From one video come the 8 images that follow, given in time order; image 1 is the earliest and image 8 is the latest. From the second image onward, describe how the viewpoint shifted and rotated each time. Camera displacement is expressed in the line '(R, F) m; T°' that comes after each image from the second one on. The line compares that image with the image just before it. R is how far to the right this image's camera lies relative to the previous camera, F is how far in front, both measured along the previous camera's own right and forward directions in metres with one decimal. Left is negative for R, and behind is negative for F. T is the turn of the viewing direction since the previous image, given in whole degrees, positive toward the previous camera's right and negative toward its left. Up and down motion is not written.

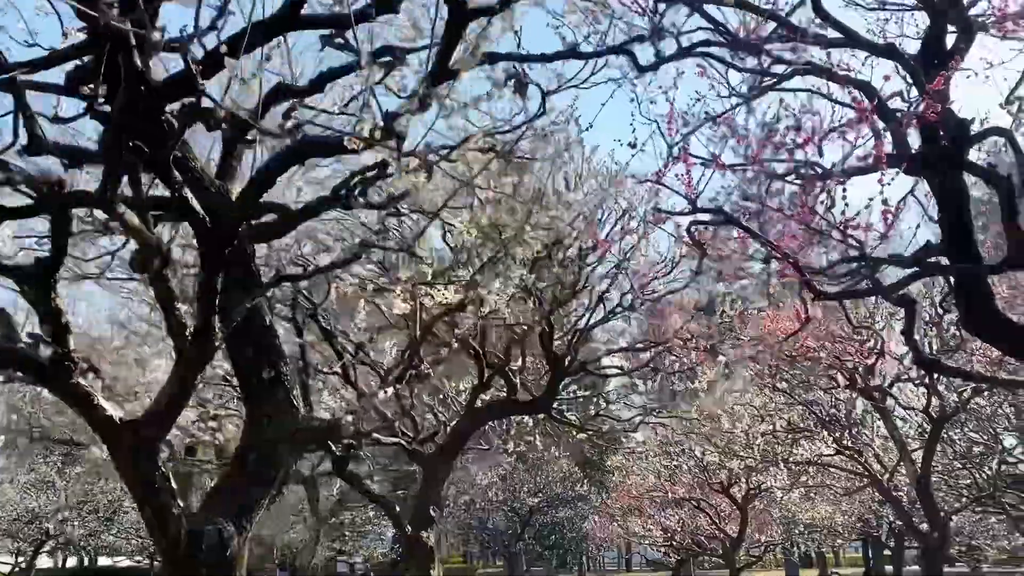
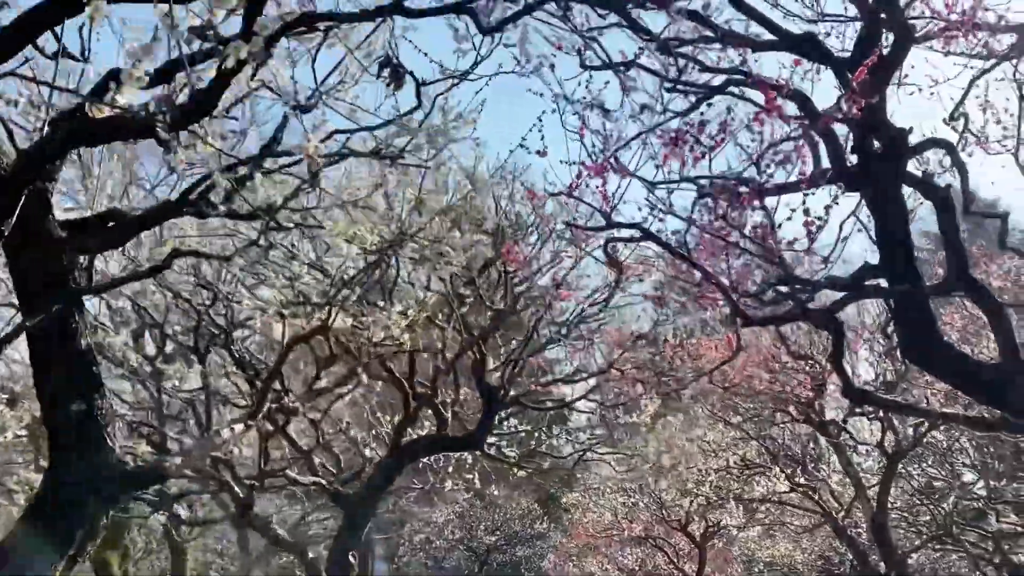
(+0.4, +0.5) m; +2°
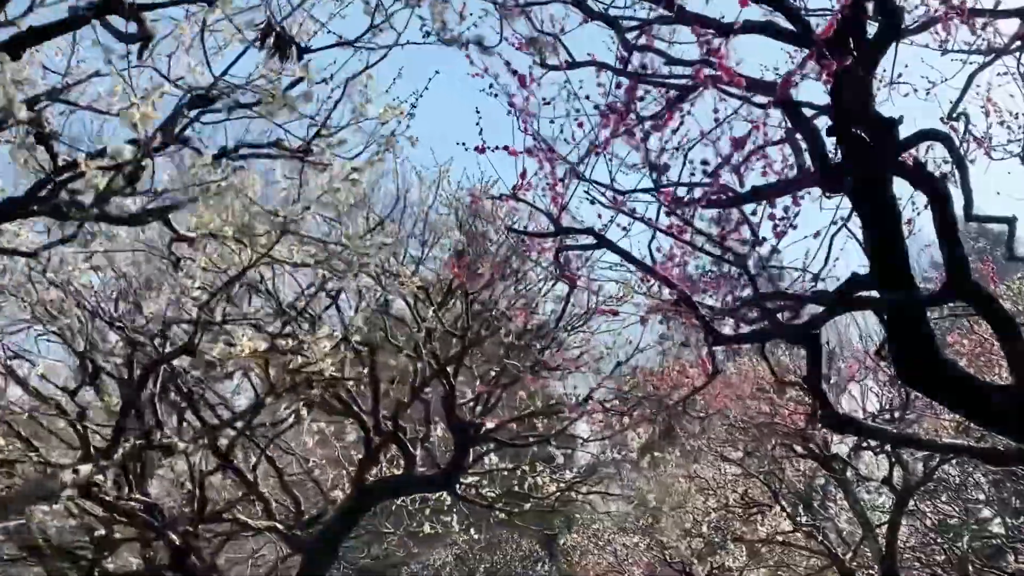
(+0.3, +0.6) m; -1°
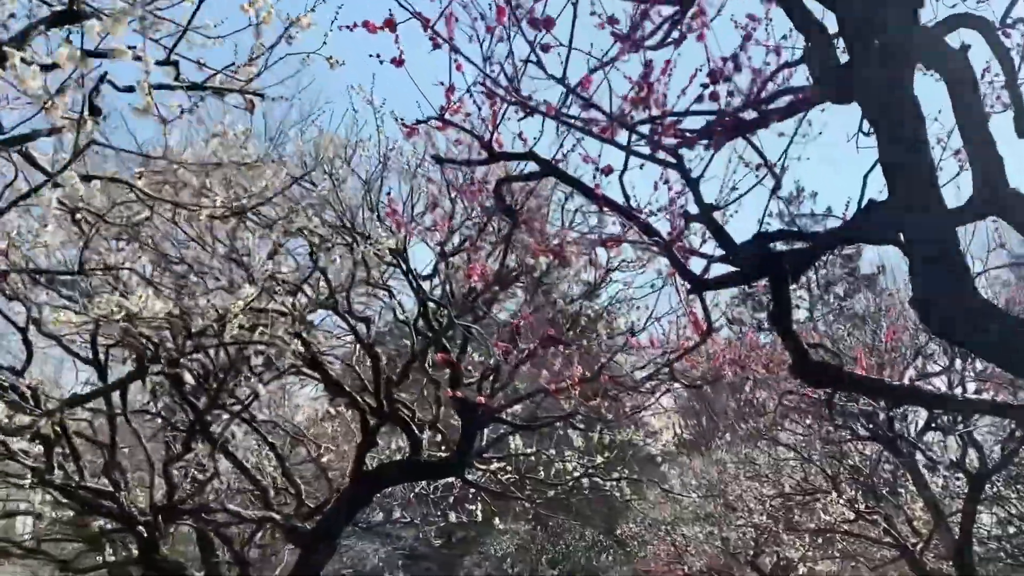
(+0.5, +0.7) m; -5°
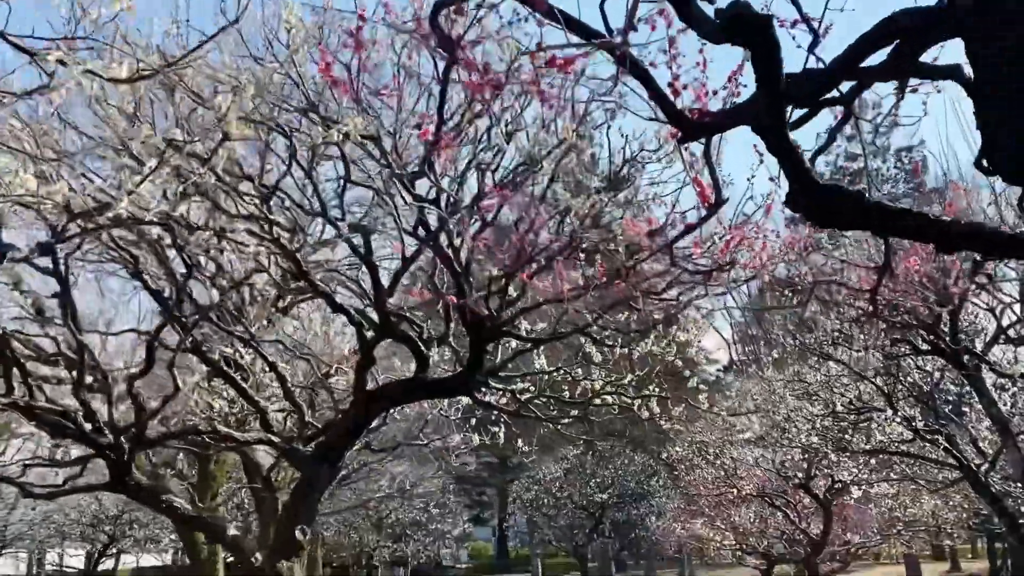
(+0.3, +0.7) m; -4°
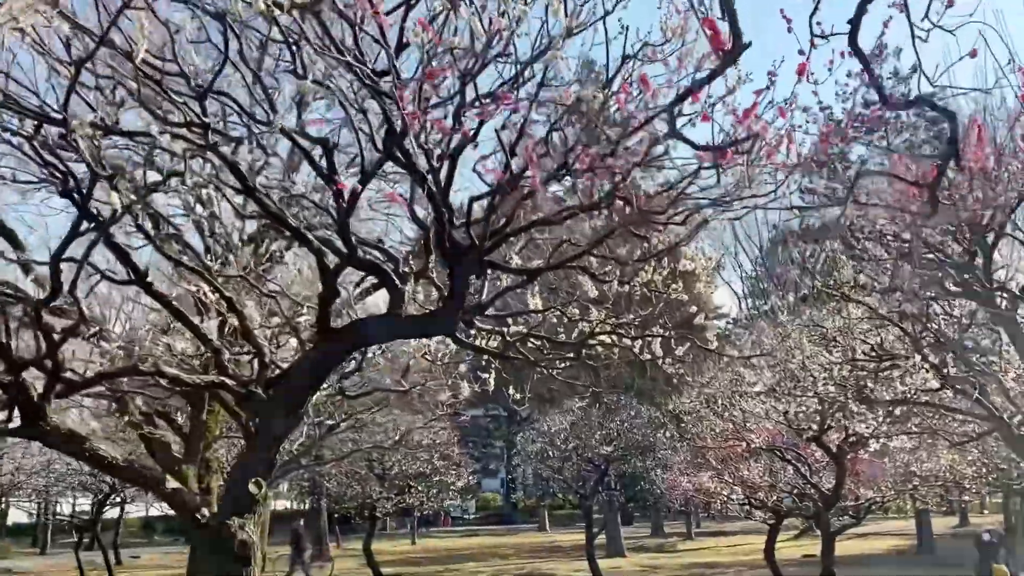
(+0.2, +0.8) m; -1°
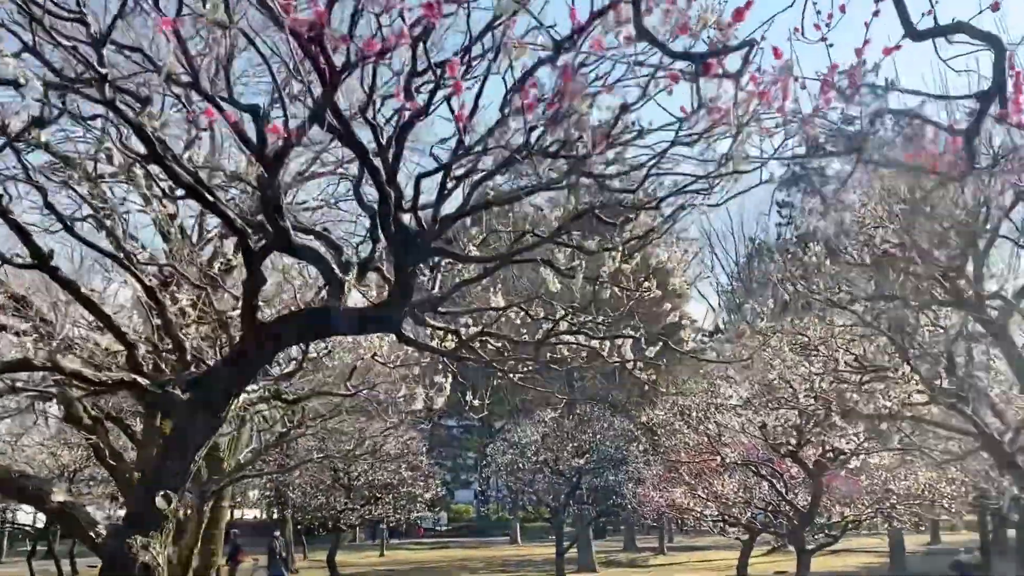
(+0.2, +0.6) m; +1°
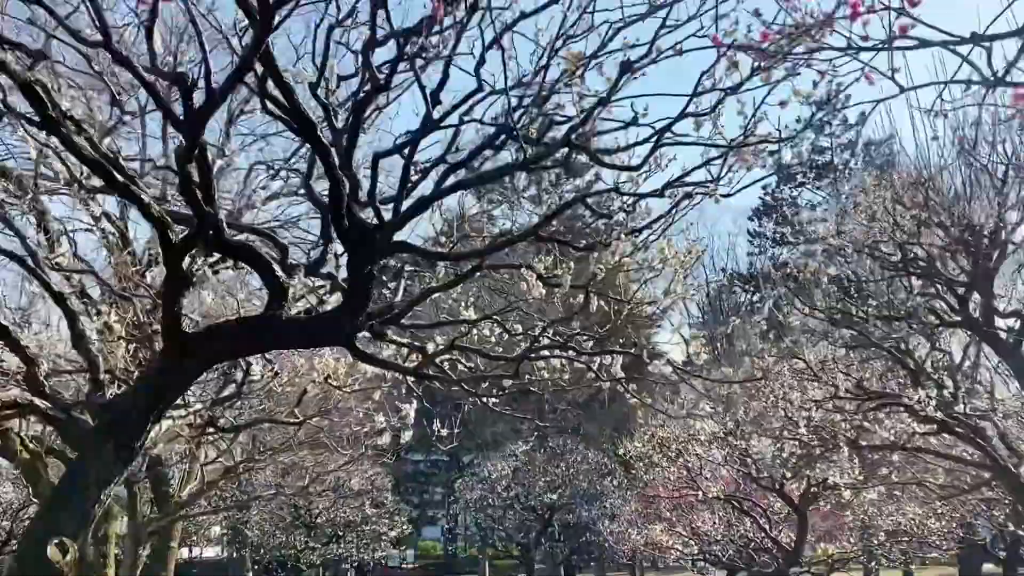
(0.0, +0.8) m; +2°
